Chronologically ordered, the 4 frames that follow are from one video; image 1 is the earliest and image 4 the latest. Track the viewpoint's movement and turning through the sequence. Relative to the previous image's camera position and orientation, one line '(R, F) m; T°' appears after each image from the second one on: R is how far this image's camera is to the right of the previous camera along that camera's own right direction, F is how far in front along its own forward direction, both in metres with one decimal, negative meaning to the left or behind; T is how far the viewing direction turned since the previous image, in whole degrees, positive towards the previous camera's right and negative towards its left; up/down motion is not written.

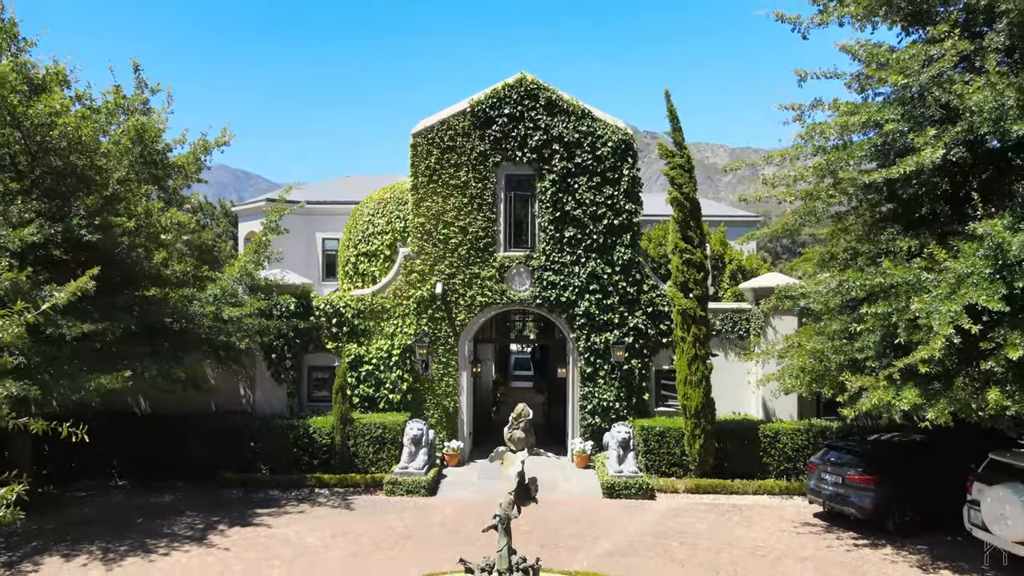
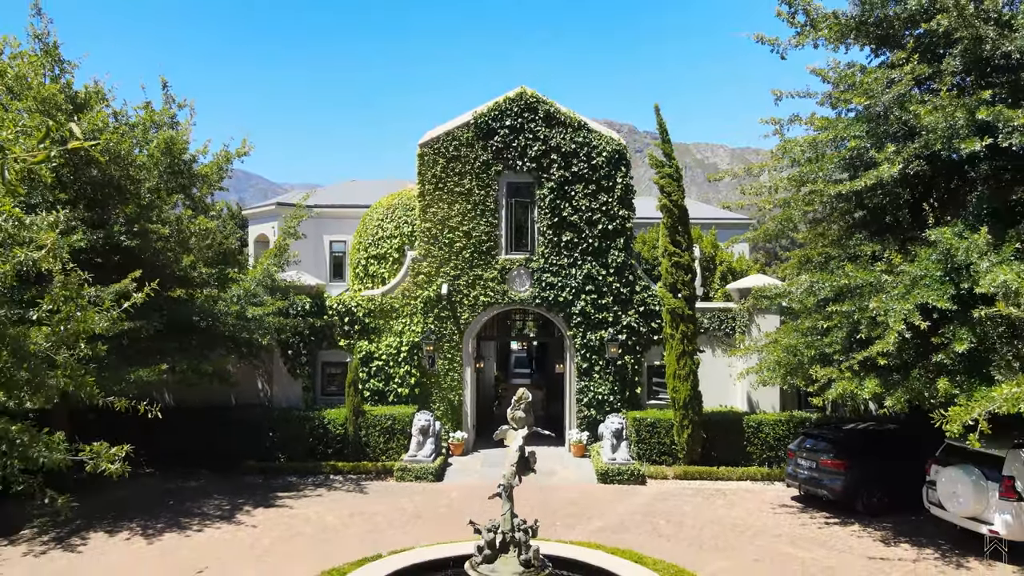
(0.0, -0.9) m; 0°
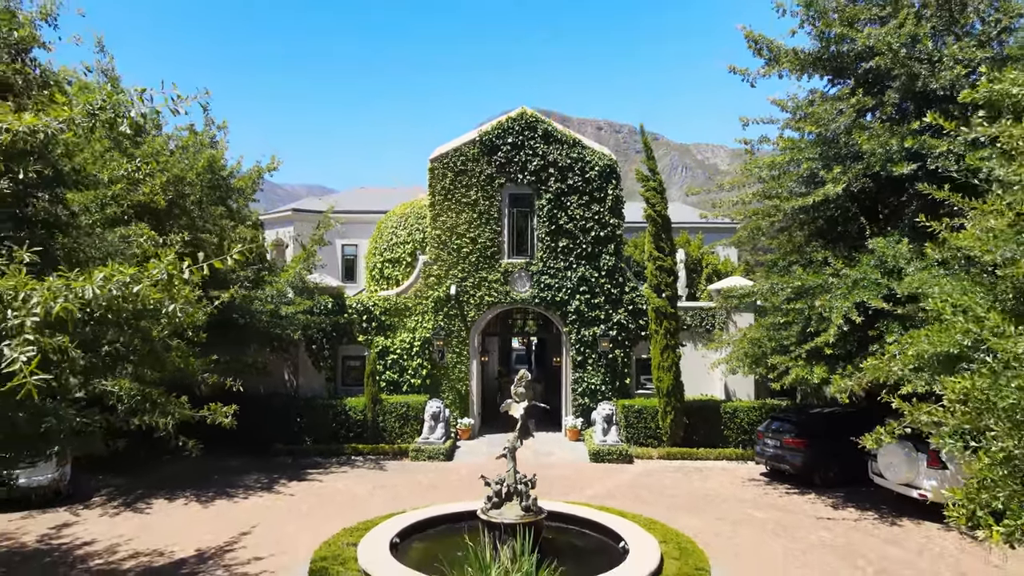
(0.0, -1.6) m; 0°
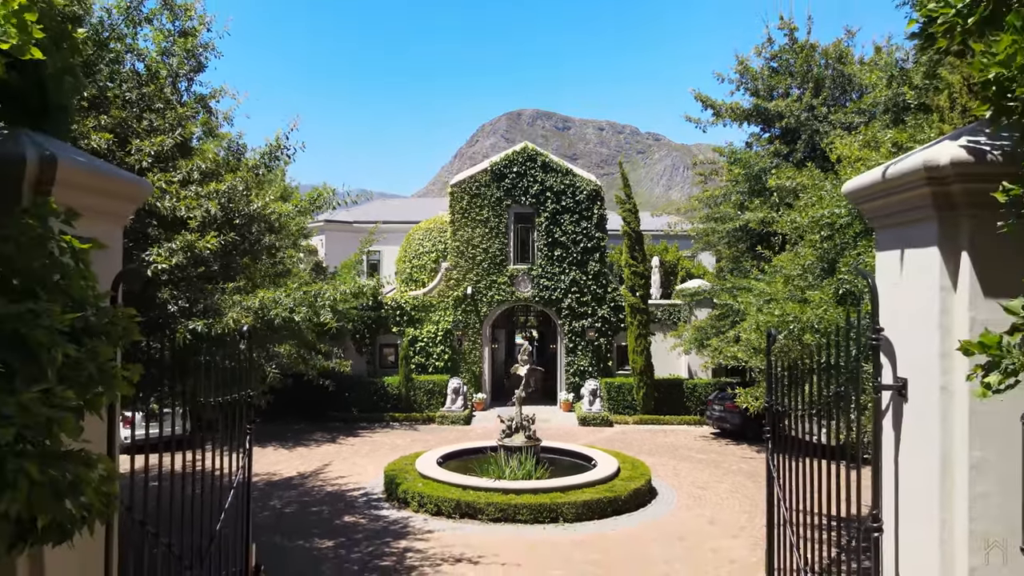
(-0.1, -3.8) m; 0°
